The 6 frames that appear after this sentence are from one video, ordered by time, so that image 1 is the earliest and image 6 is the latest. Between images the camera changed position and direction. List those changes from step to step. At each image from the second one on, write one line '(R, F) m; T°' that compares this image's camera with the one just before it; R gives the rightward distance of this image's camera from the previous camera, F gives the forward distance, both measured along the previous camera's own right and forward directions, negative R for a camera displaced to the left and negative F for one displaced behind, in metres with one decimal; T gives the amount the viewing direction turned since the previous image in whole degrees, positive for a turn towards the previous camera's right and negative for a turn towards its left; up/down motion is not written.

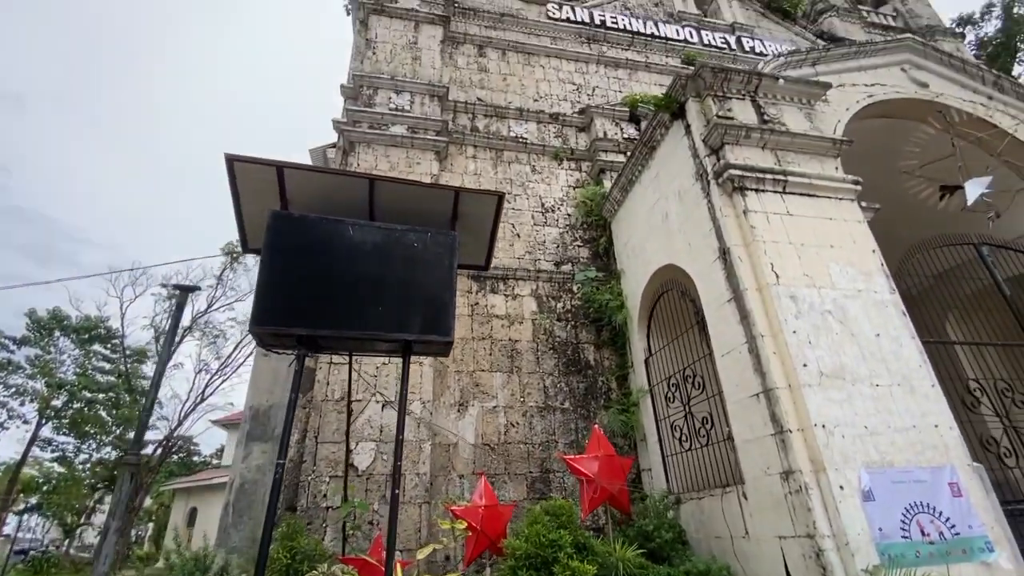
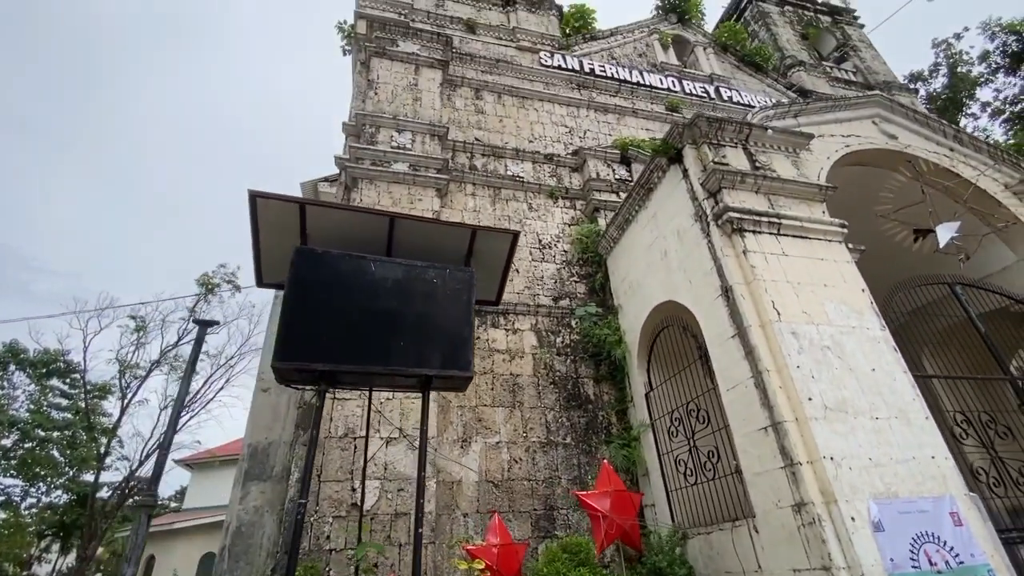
(-0.3, -0.1) m; +3°
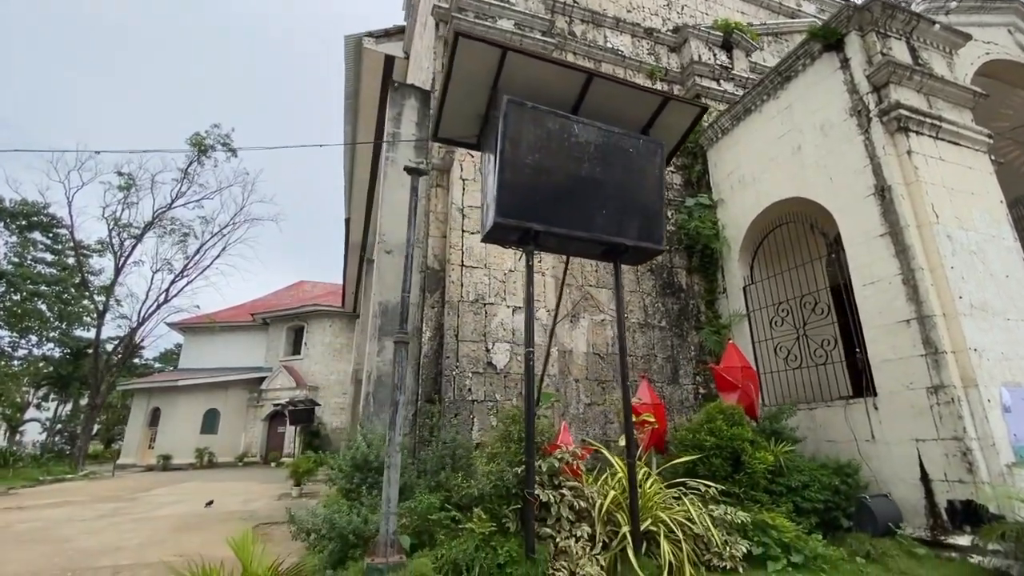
(-1.6, 0.0) m; +4°
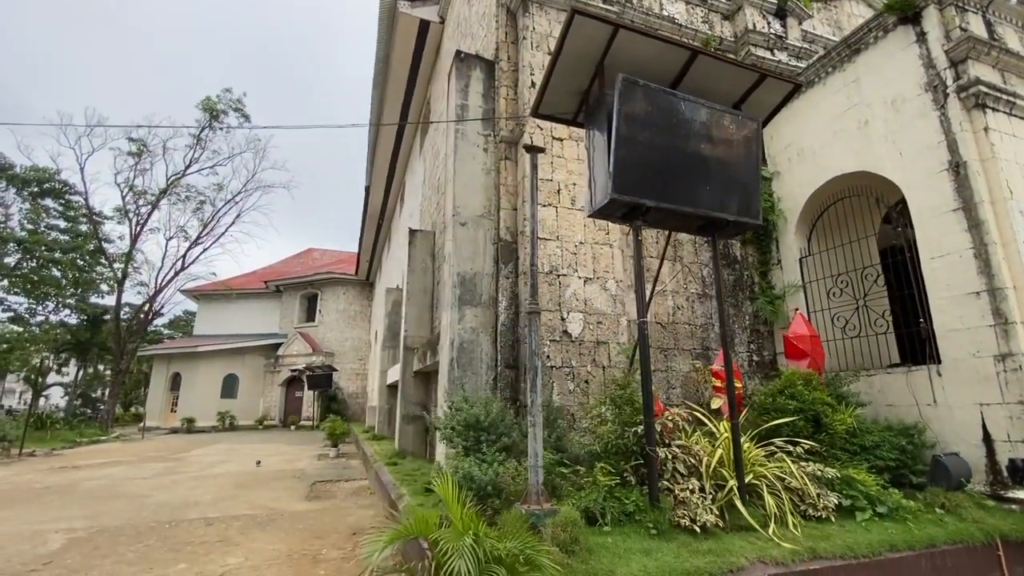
(-0.8, -0.2) m; 0°
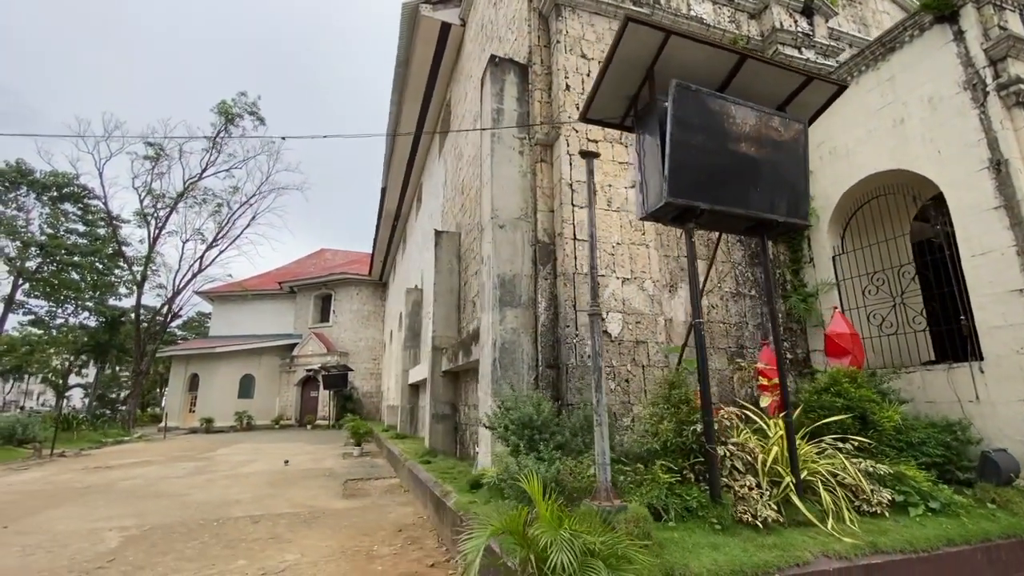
(-0.4, -0.1) m; -1°
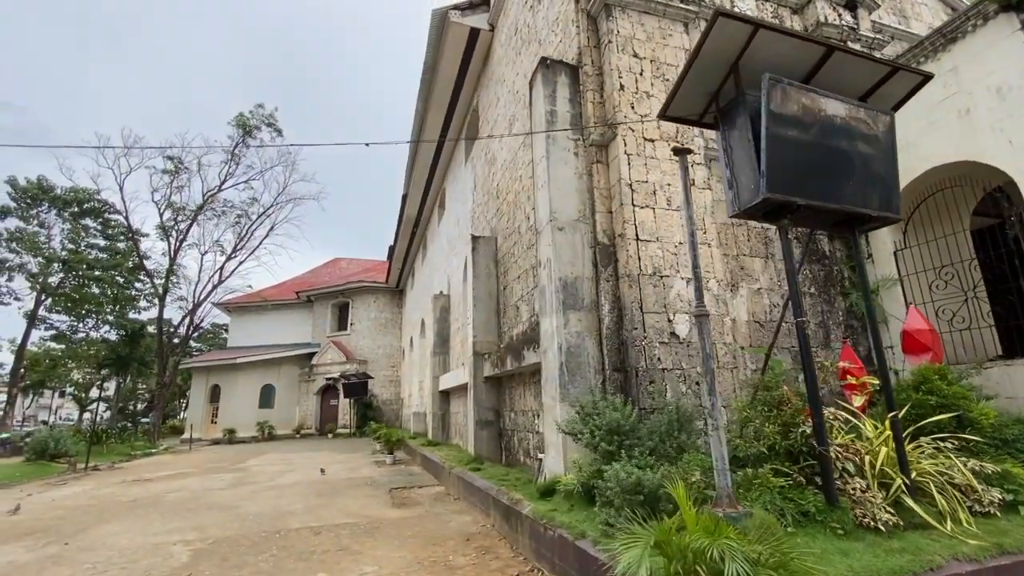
(-0.6, +0.1) m; -1°
